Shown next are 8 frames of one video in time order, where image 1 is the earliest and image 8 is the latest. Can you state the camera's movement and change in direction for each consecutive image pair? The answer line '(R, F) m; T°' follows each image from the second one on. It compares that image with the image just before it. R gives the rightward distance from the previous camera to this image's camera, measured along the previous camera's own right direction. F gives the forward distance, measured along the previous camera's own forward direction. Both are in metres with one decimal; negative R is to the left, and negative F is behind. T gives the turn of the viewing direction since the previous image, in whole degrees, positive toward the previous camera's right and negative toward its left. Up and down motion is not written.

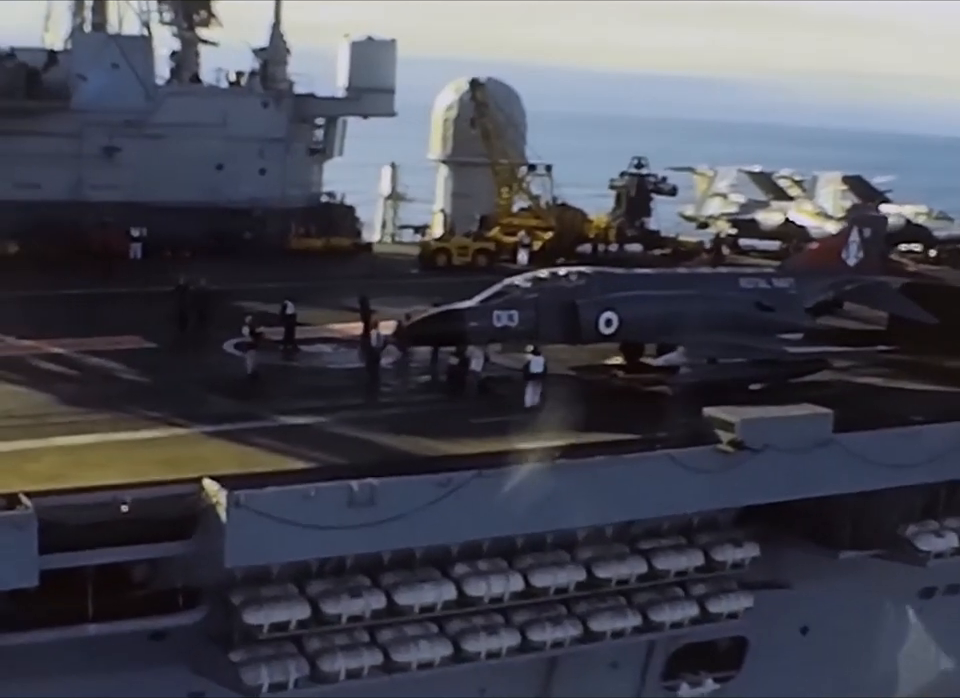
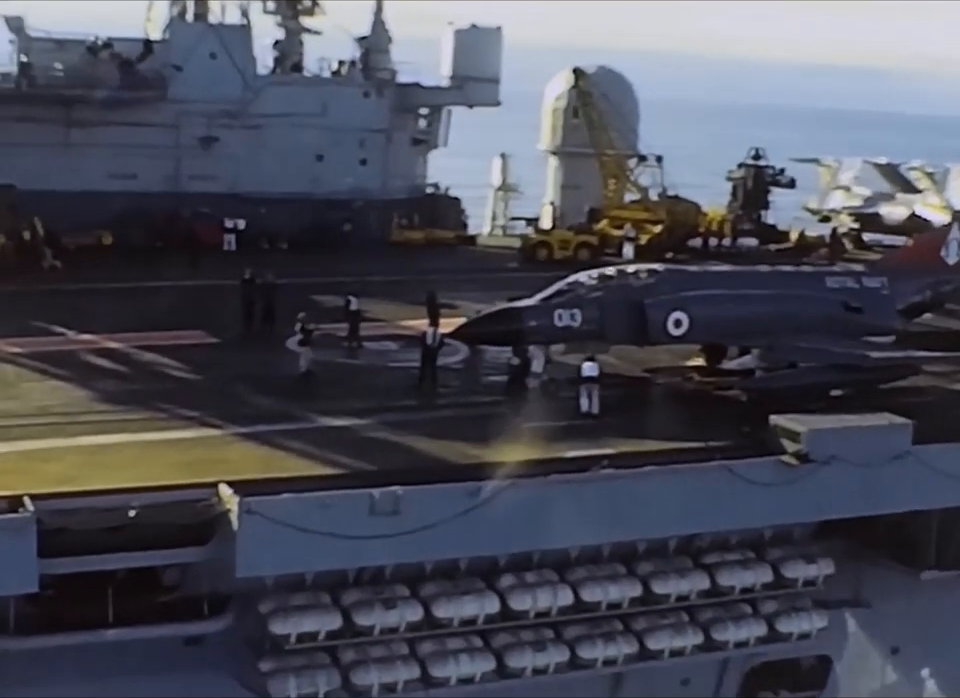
(+1.4, +1.0) m; -7°
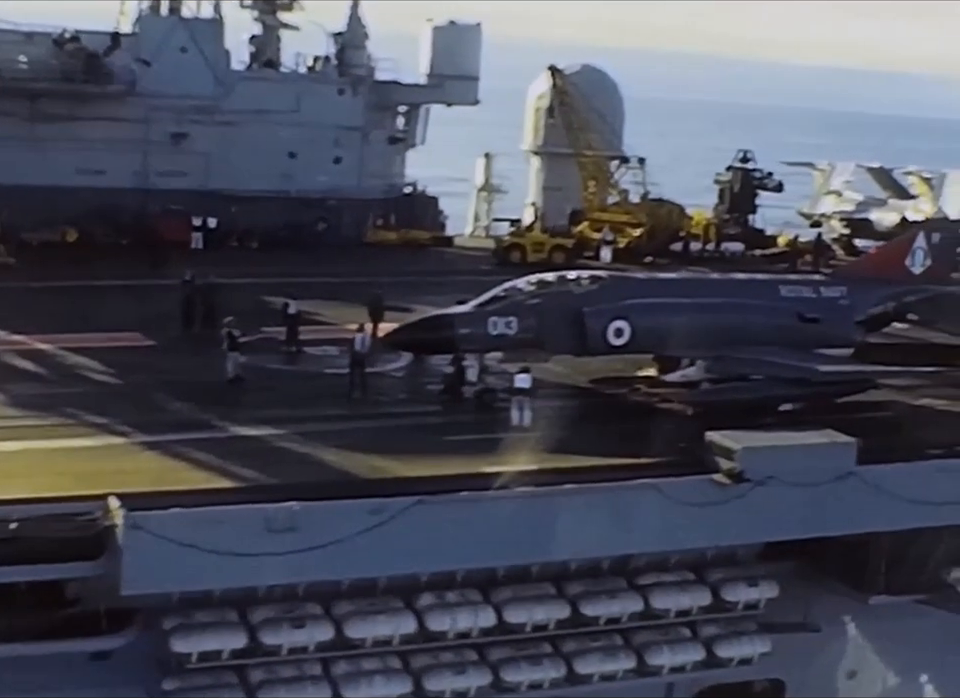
(+1.3, +0.8) m; -1°
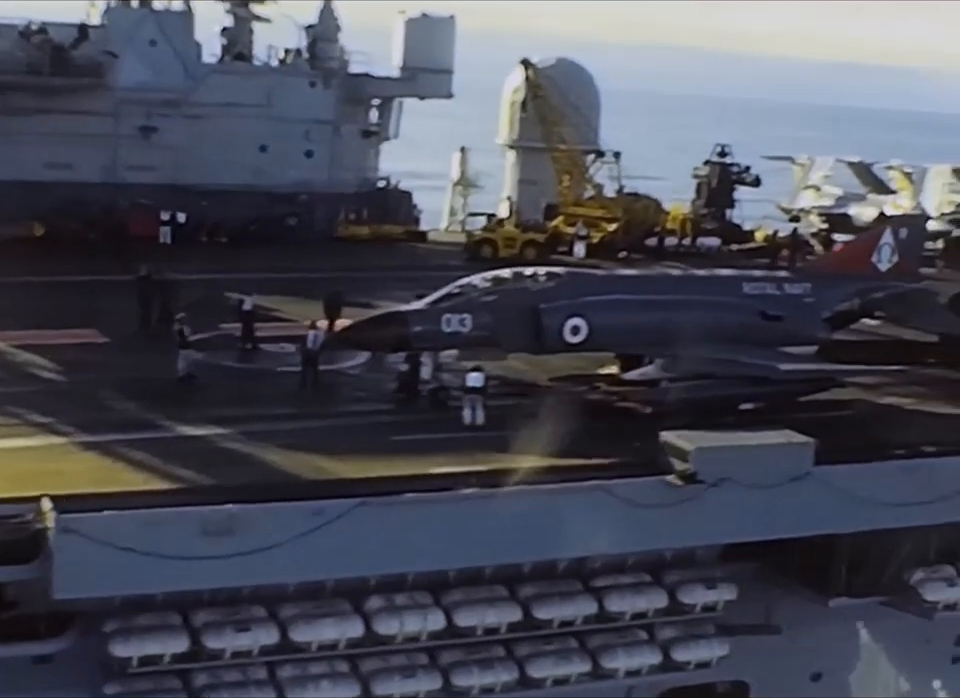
(+0.6, +0.3) m; 0°
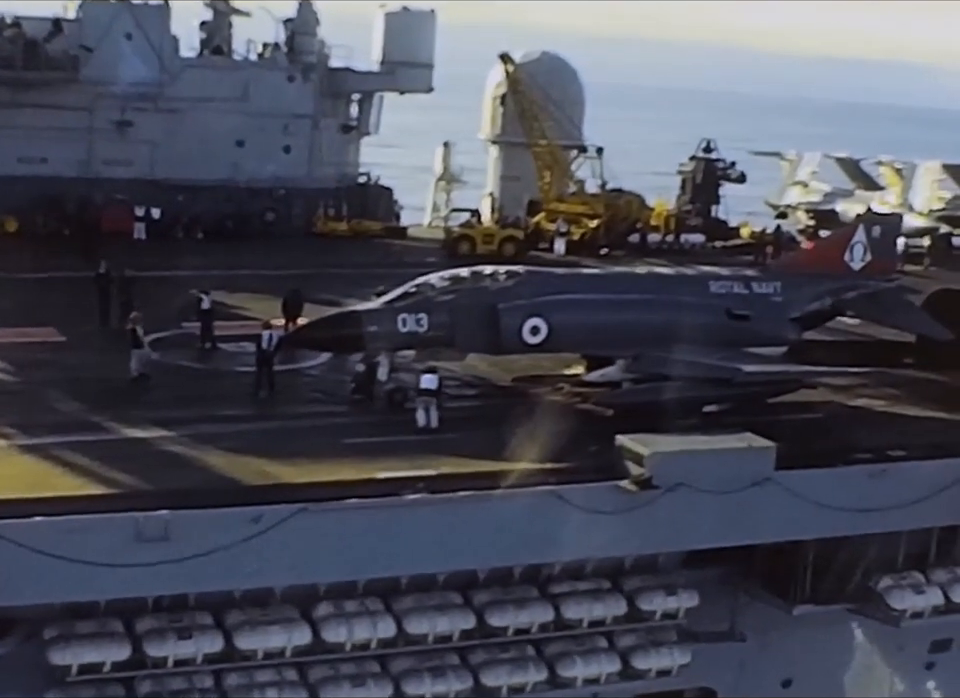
(+0.7, +0.4) m; 0°
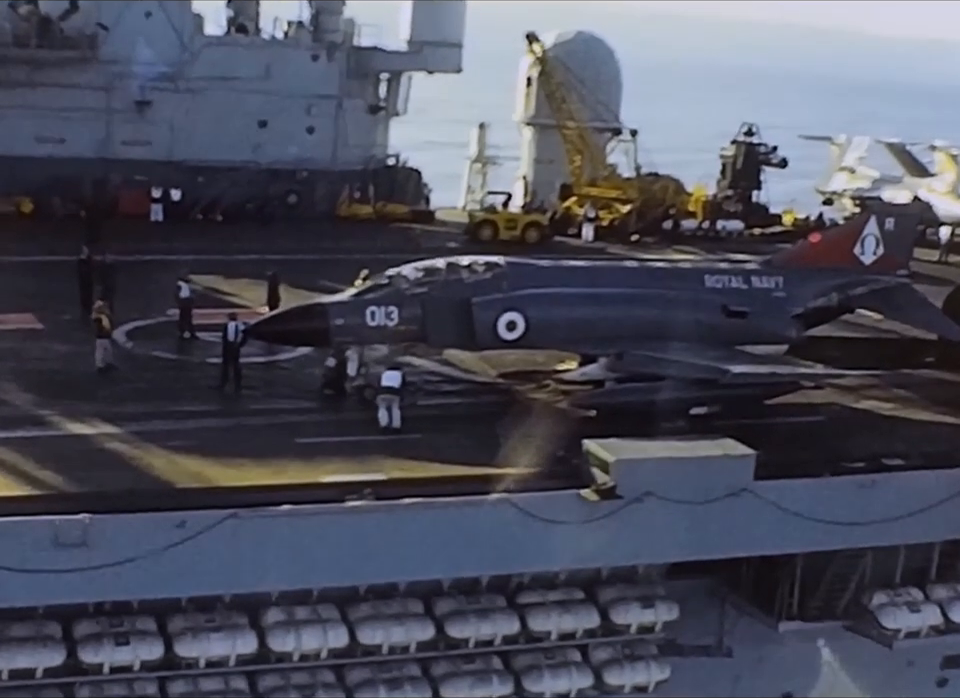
(+1.4, +1.0) m; -3°
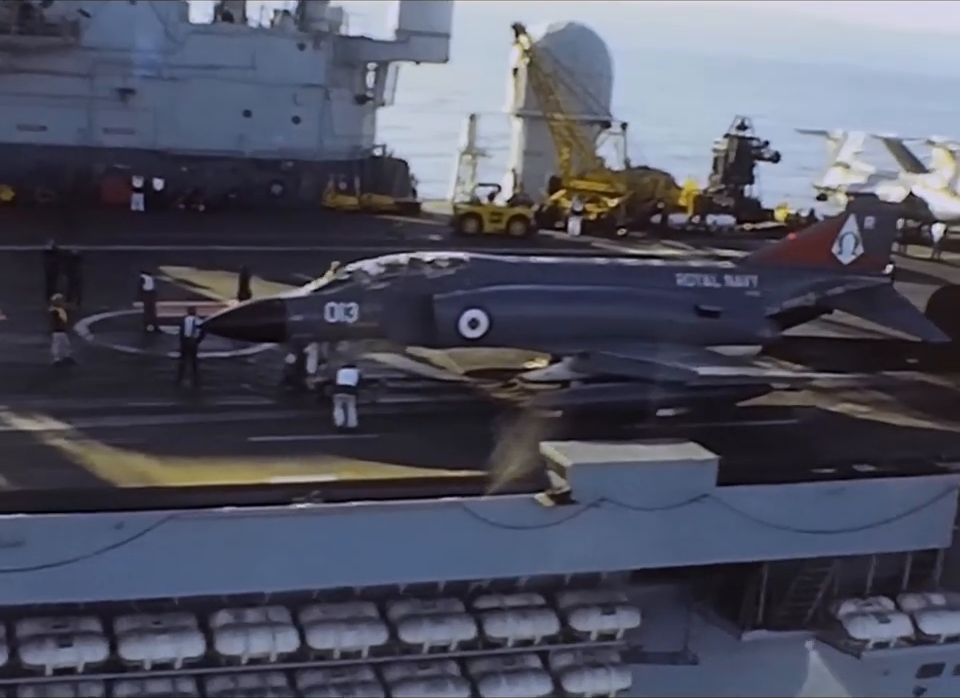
(+0.6, +0.4) m; 0°
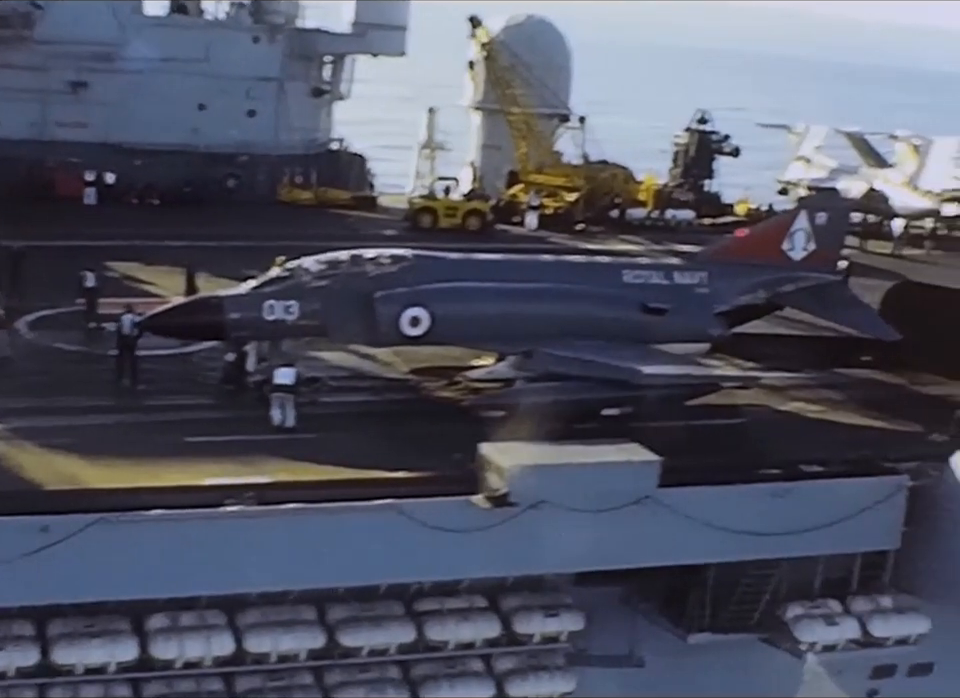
(+0.4, +0.3) m; +1°
